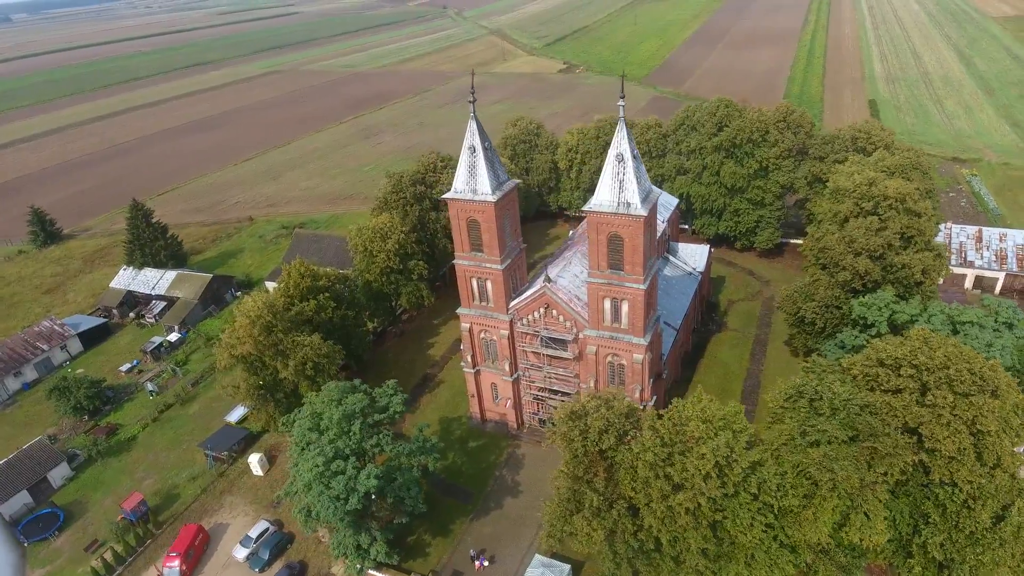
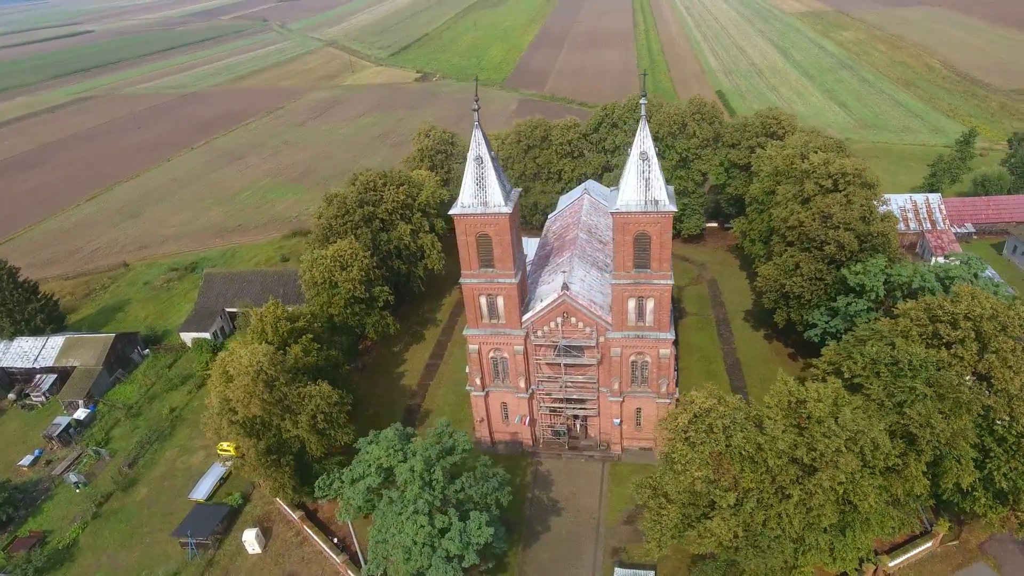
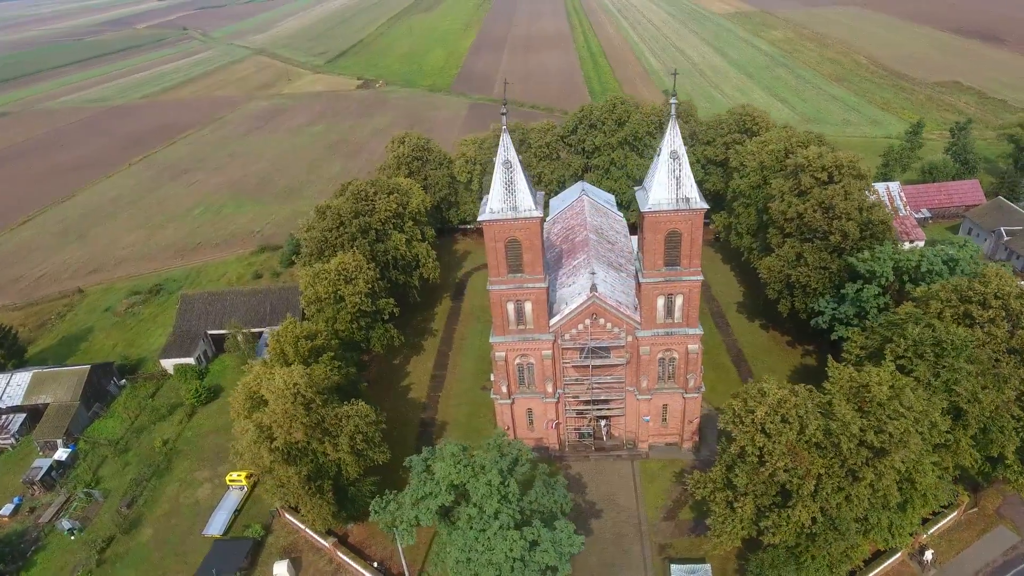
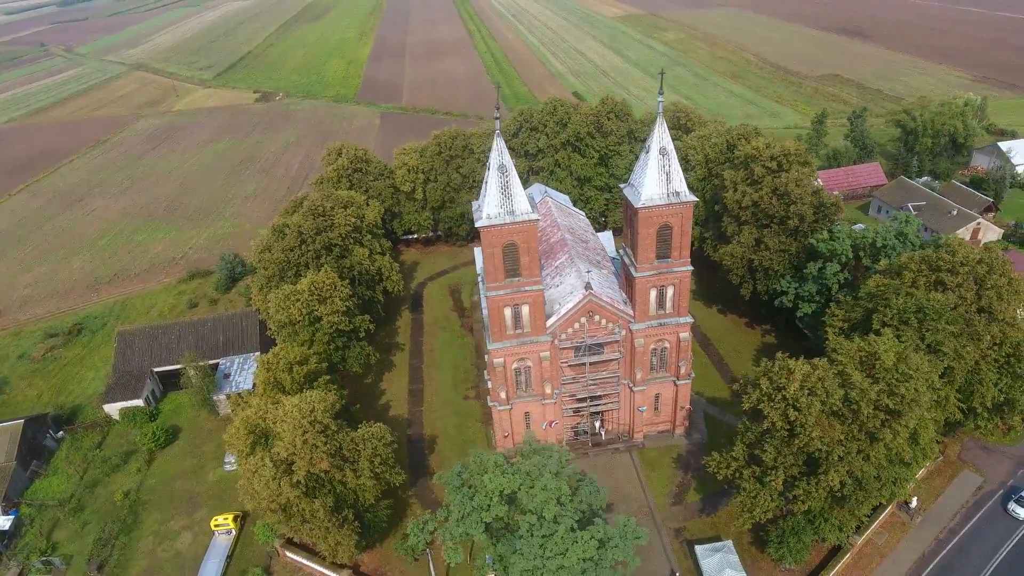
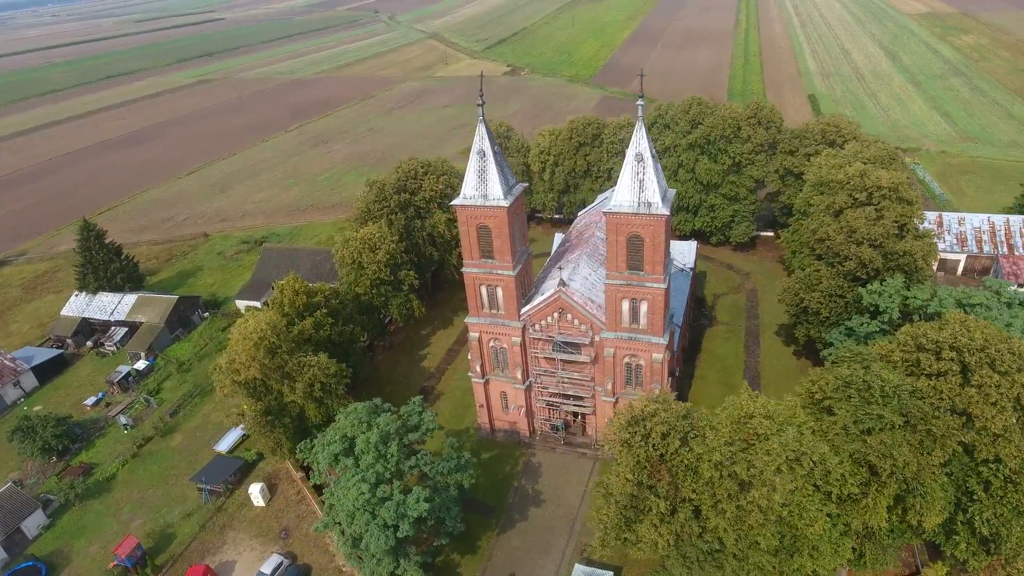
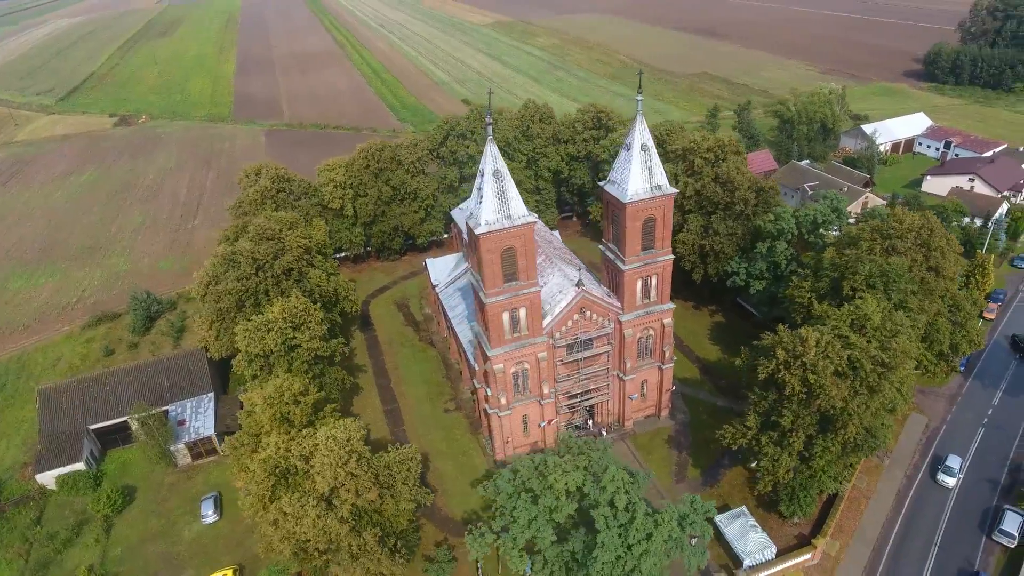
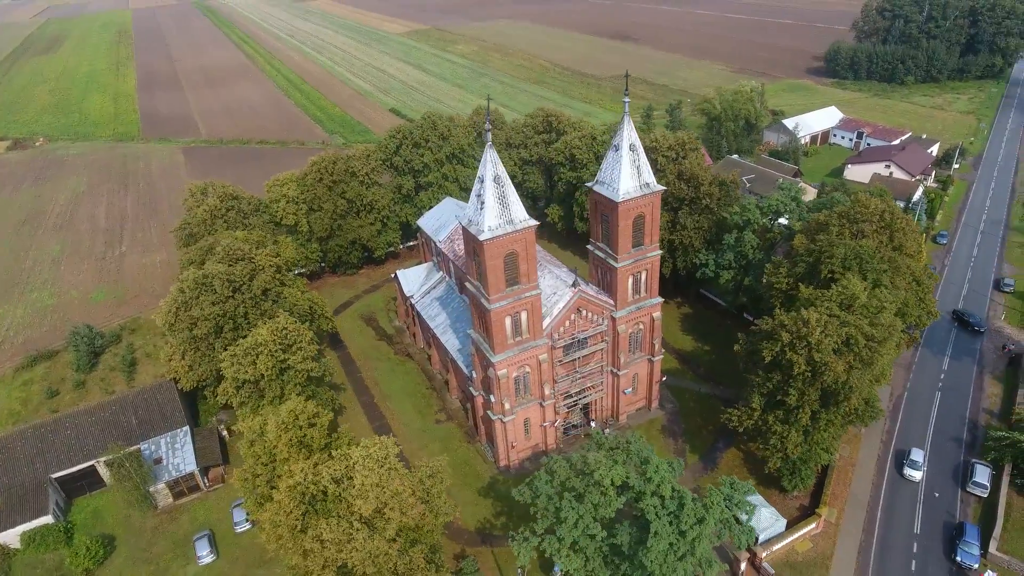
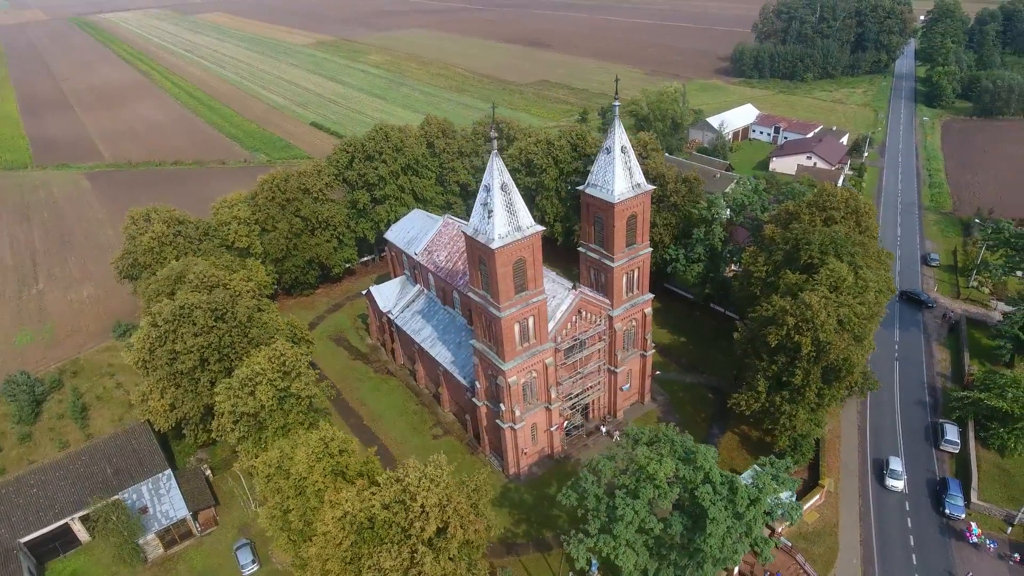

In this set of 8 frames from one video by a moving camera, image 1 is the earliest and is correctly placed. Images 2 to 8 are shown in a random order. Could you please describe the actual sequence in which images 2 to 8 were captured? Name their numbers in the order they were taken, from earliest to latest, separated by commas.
5, 2, 3, 4, 6, 7, 8
